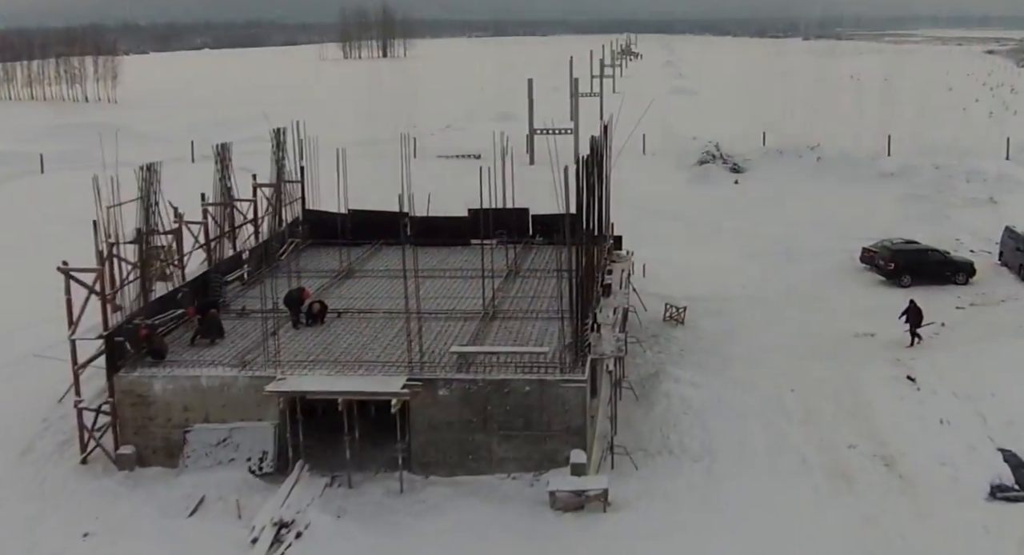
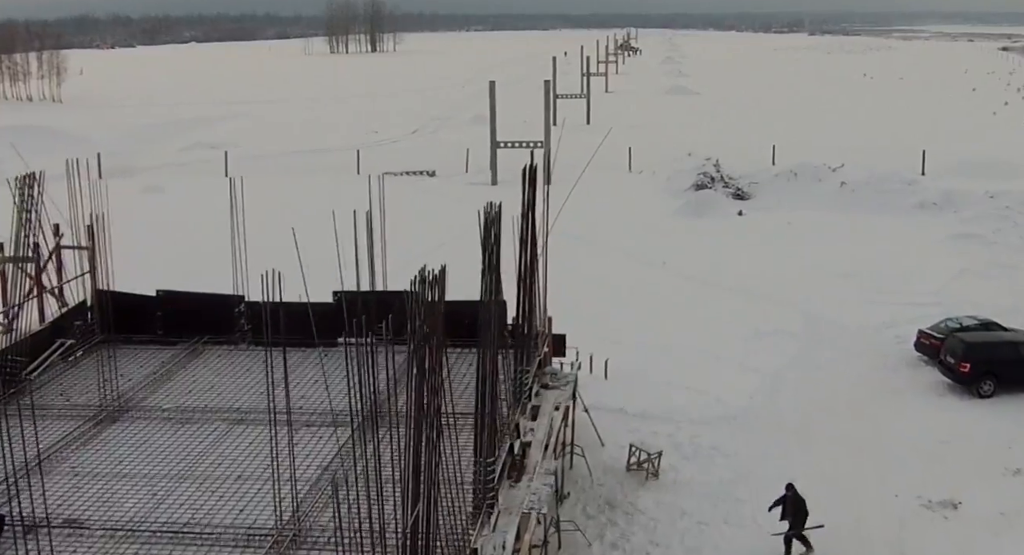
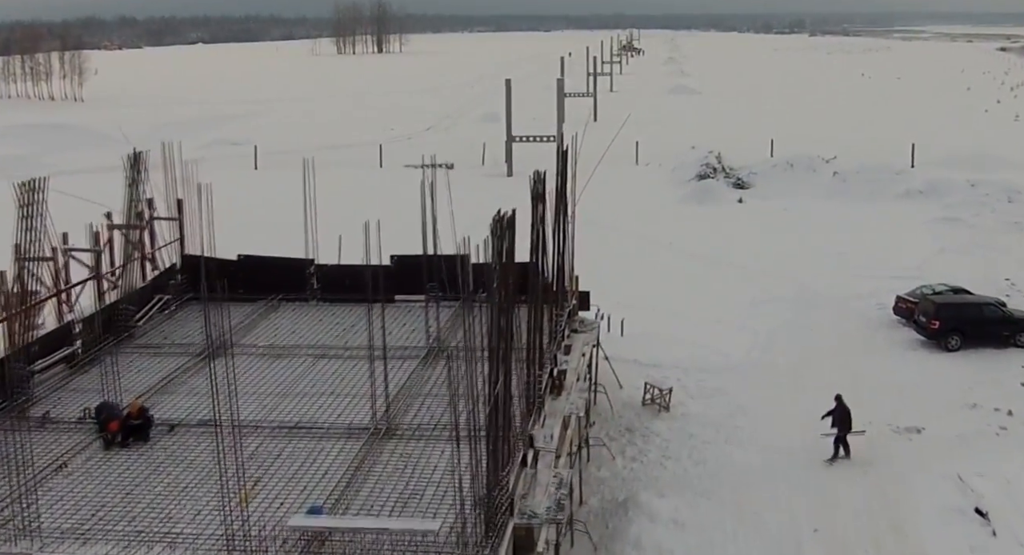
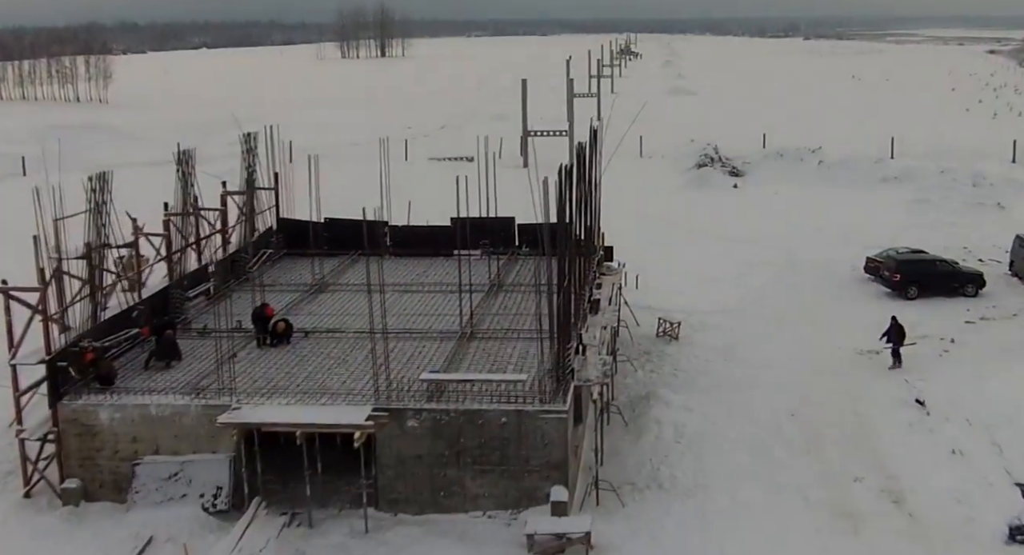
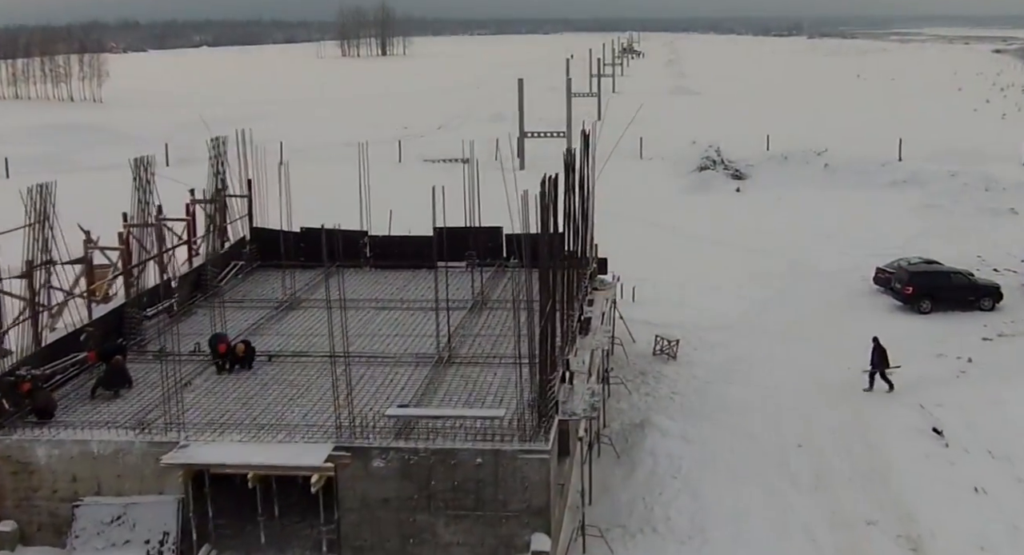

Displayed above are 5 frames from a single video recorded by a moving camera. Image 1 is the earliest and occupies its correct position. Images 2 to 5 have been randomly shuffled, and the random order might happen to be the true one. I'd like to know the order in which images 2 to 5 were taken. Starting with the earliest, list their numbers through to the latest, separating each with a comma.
4, 5, 3, 2
